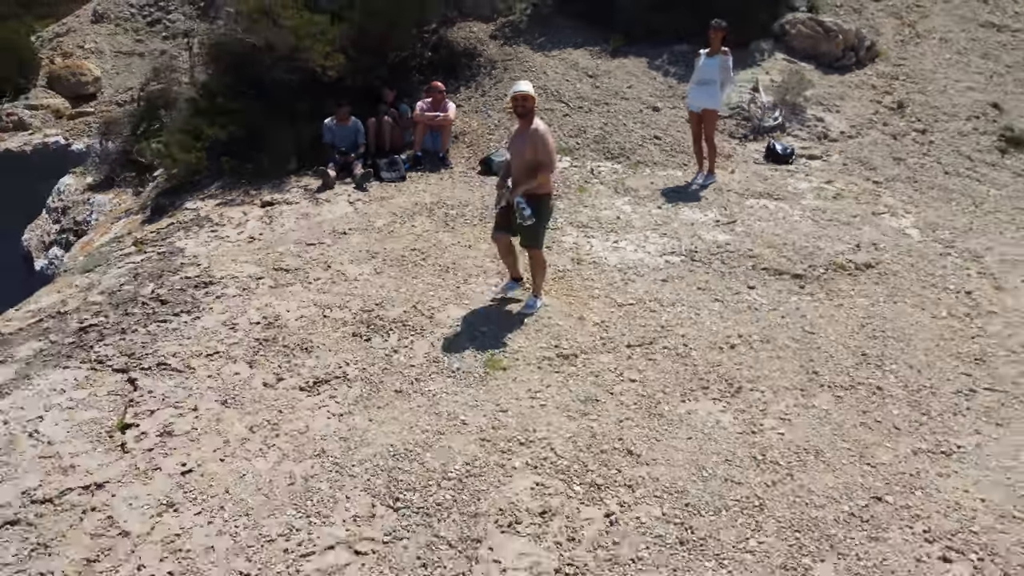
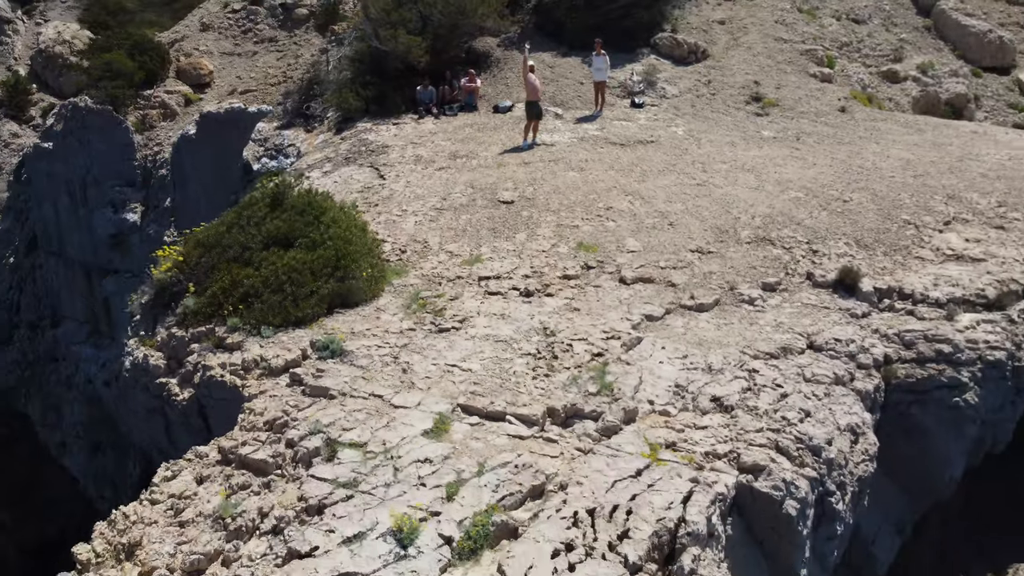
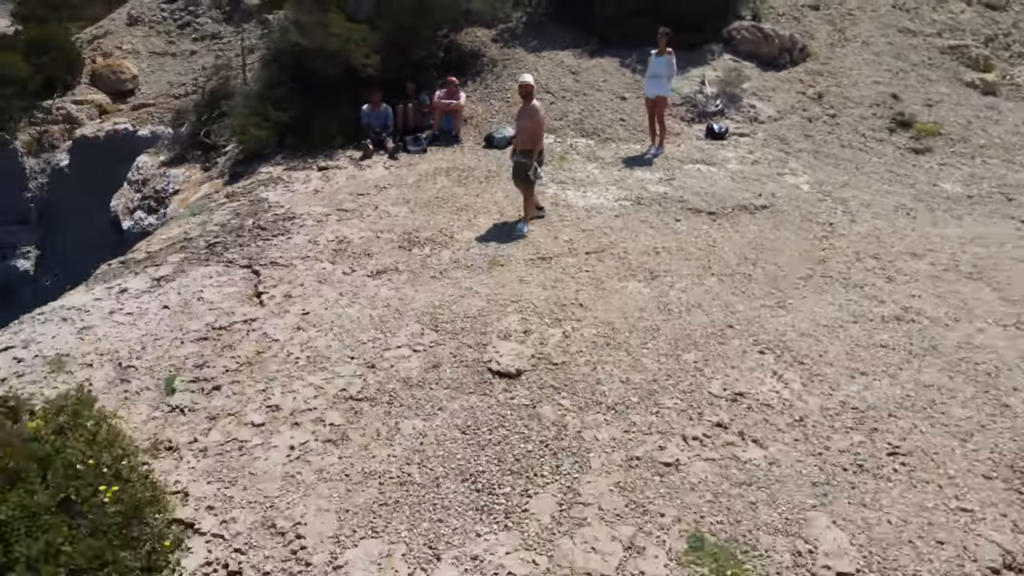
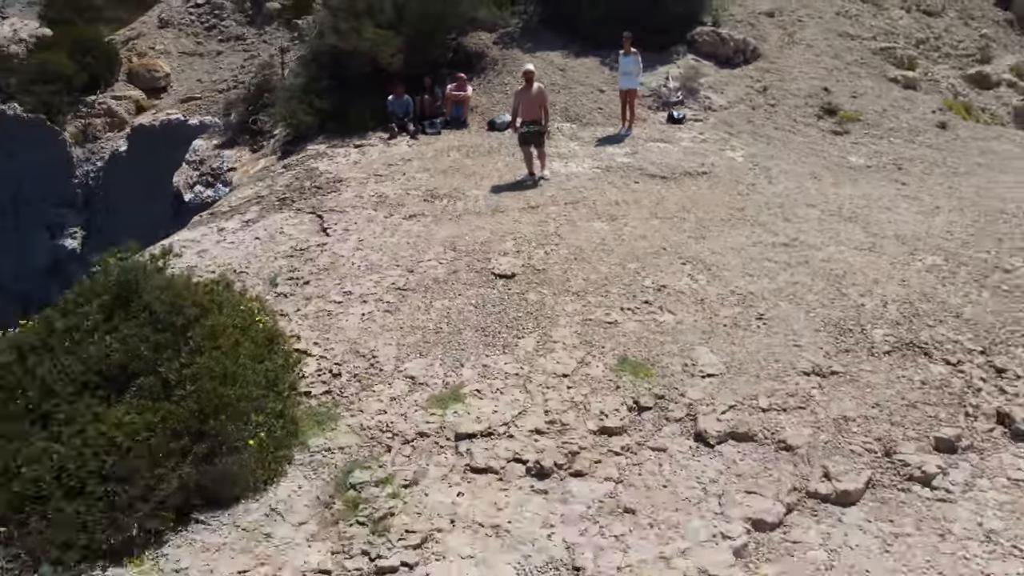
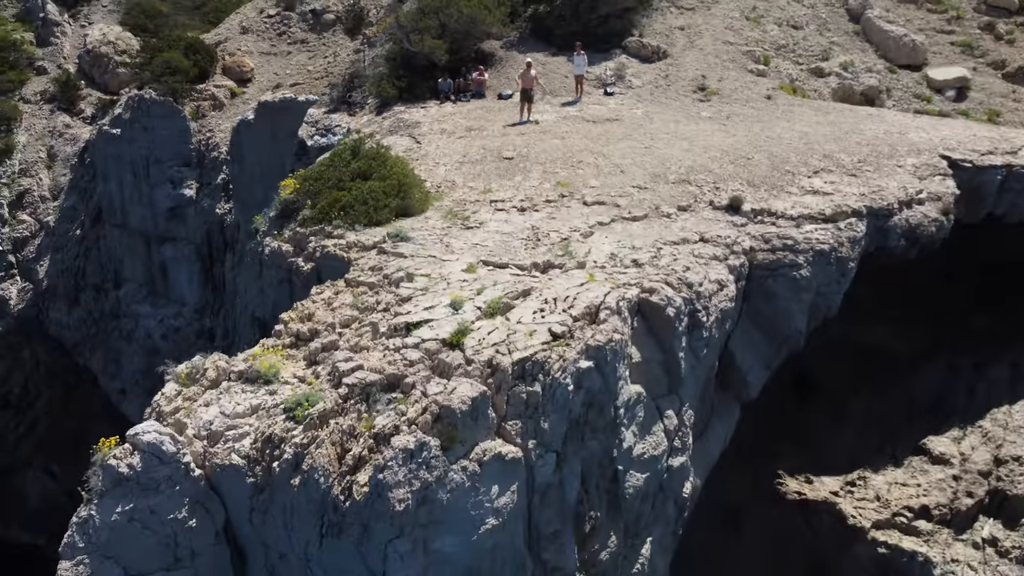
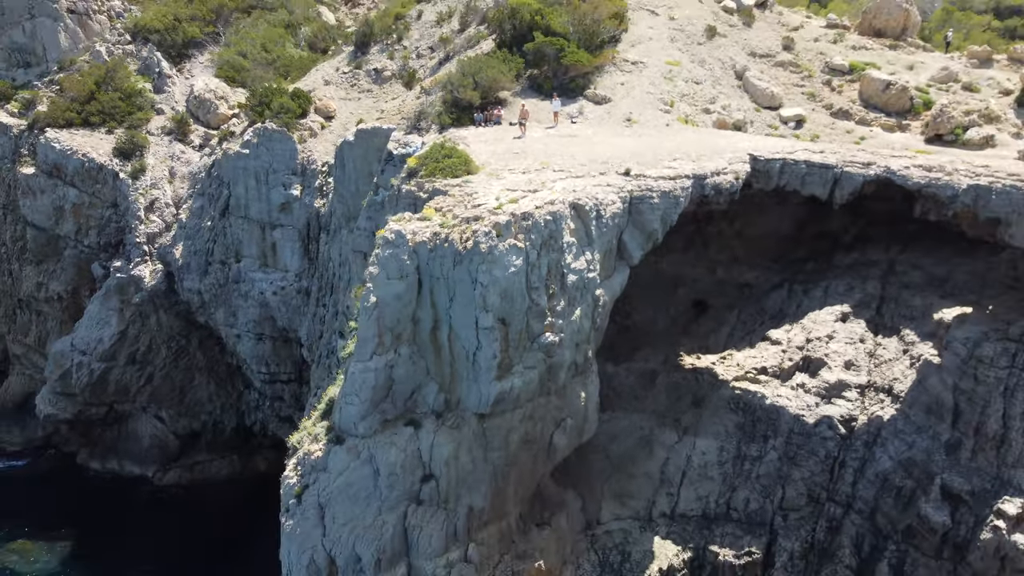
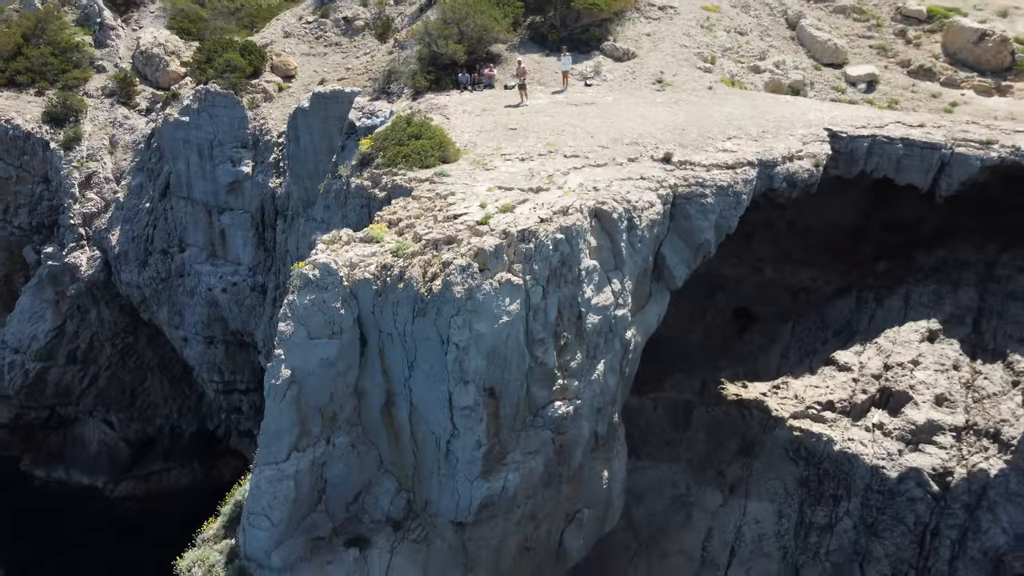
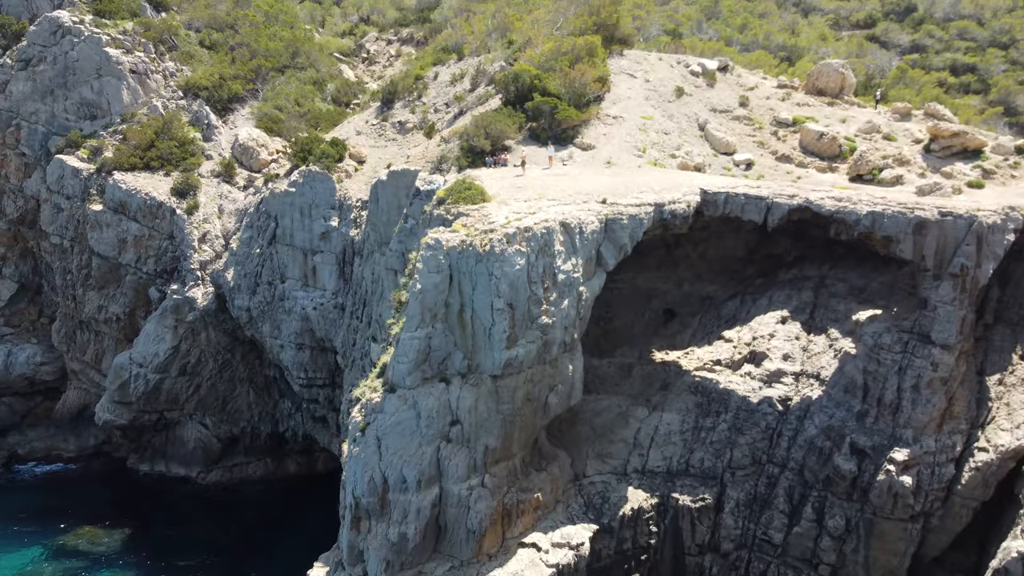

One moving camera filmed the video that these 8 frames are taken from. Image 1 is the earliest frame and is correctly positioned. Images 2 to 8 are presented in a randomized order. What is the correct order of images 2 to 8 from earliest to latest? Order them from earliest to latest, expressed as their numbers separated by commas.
3, 4, 2, 5, 7, 6, 8
